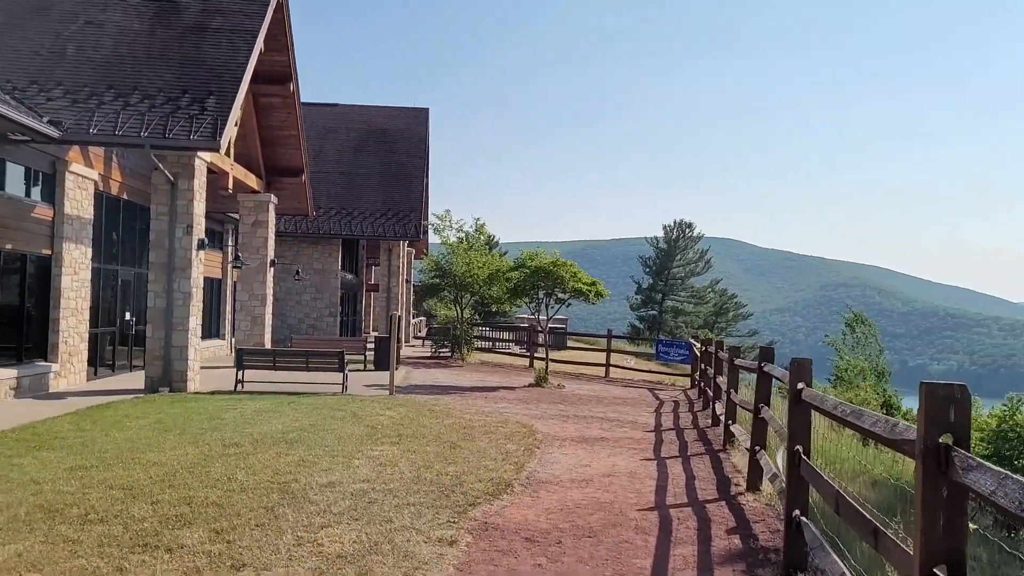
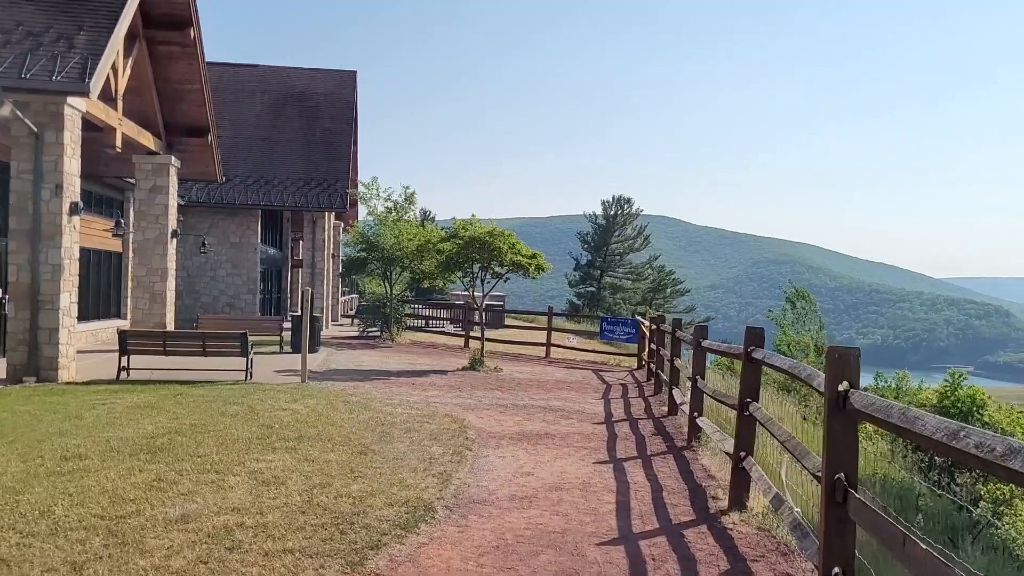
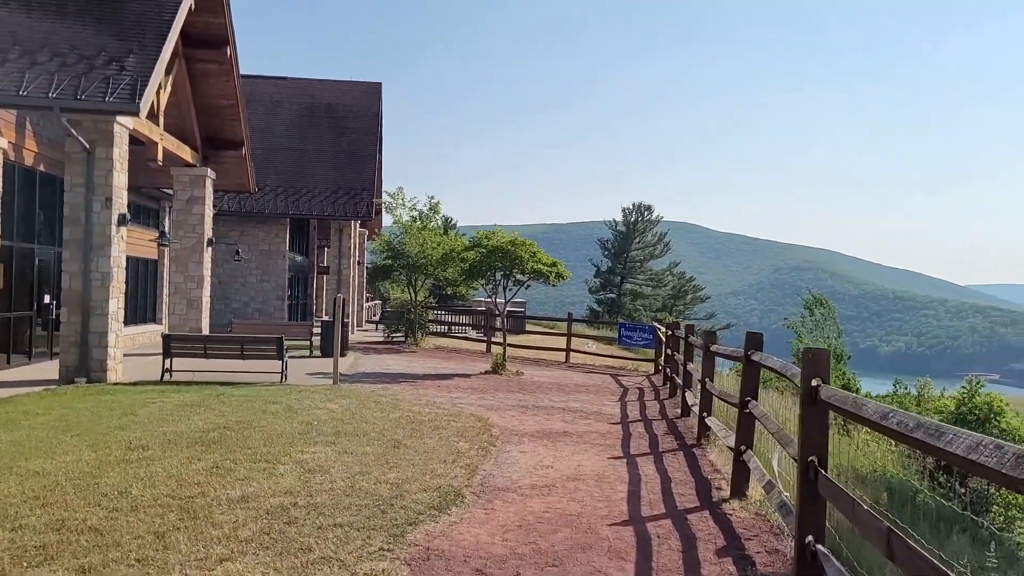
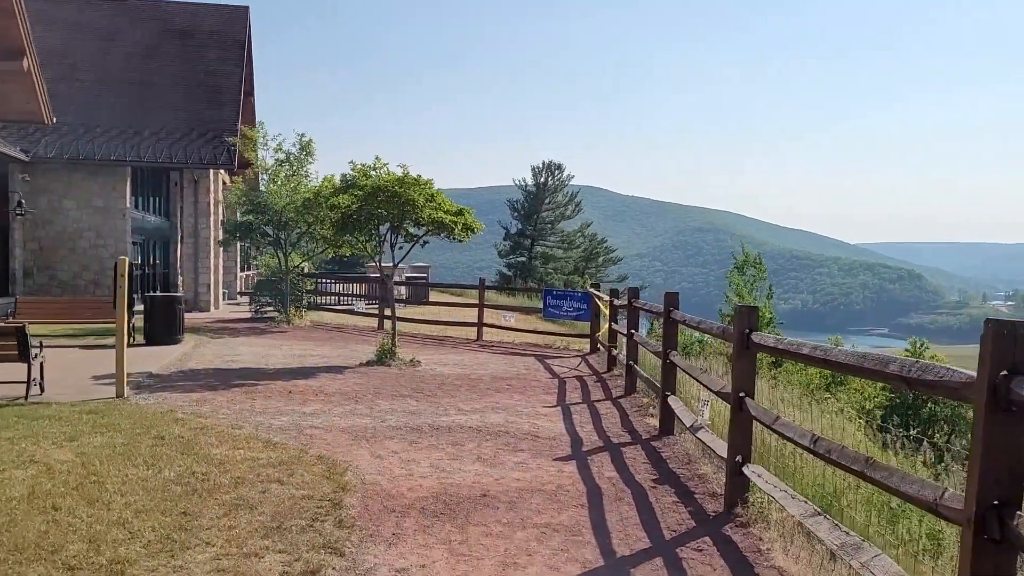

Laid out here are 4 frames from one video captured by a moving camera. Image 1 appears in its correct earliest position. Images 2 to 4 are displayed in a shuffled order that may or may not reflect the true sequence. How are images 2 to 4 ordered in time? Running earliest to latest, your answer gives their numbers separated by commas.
3, 2, 4
